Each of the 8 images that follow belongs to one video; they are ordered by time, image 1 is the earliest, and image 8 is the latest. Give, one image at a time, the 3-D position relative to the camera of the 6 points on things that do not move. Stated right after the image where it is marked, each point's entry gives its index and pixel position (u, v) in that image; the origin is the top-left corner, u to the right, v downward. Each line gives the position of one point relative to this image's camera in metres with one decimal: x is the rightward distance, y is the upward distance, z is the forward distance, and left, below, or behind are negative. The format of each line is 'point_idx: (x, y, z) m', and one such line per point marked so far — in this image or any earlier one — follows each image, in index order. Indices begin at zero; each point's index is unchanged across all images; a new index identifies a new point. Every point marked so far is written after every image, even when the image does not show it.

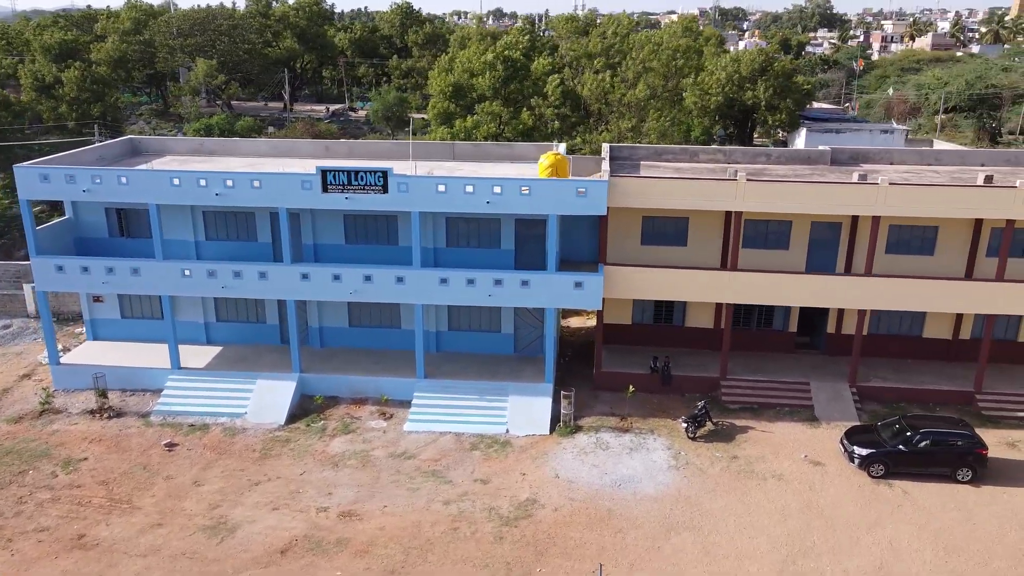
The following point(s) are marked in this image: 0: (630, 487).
0: (+2.7, -4.5, +18.2) m
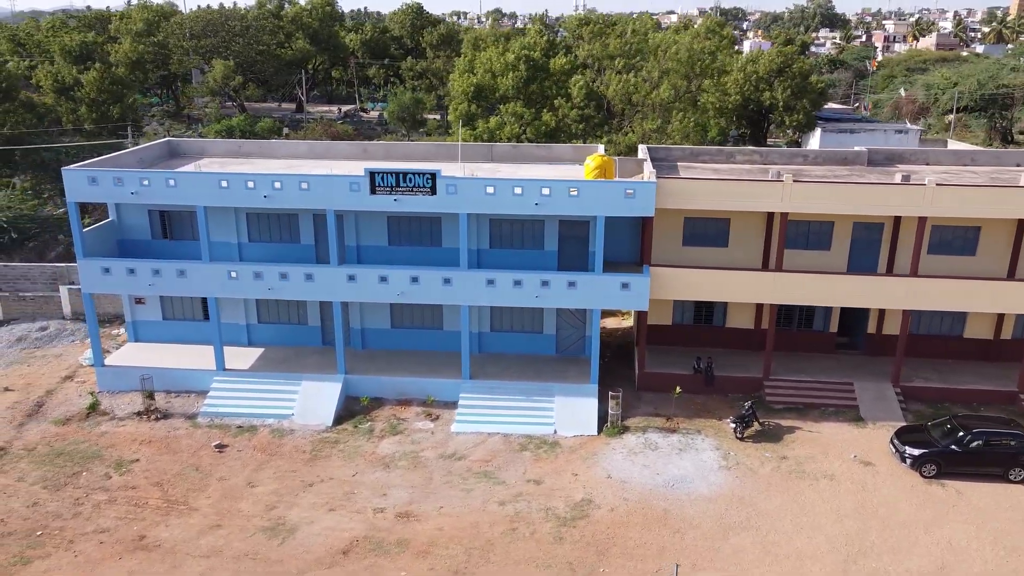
0: (+3.9, -4.6, +18.3) m
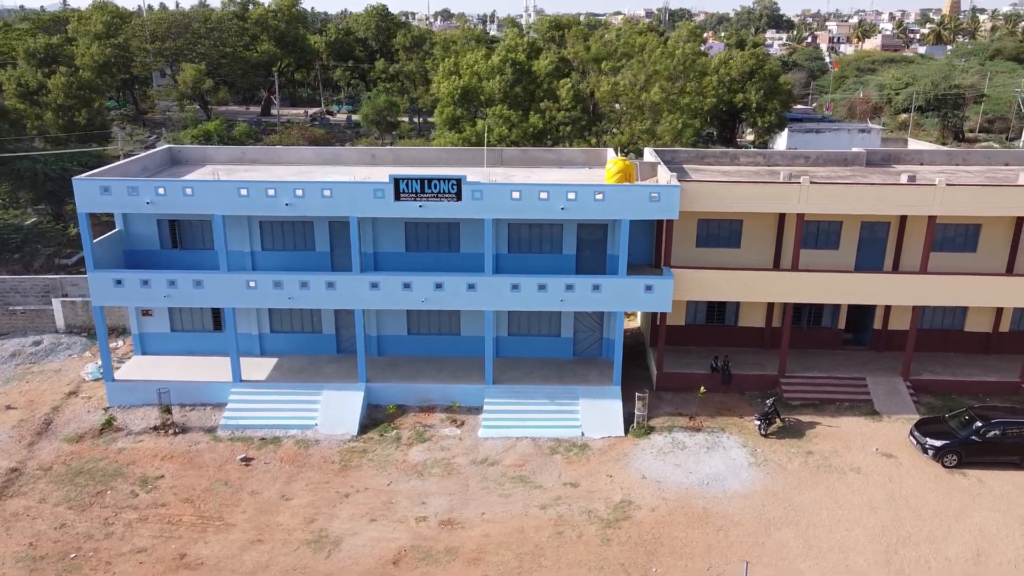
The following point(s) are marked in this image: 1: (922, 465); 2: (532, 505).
0: (+4.8, -4.6, +18.6) m
1: (+10.0, -4.3, +19.3) m
2: (+0.5, -4.9, +17.9) m
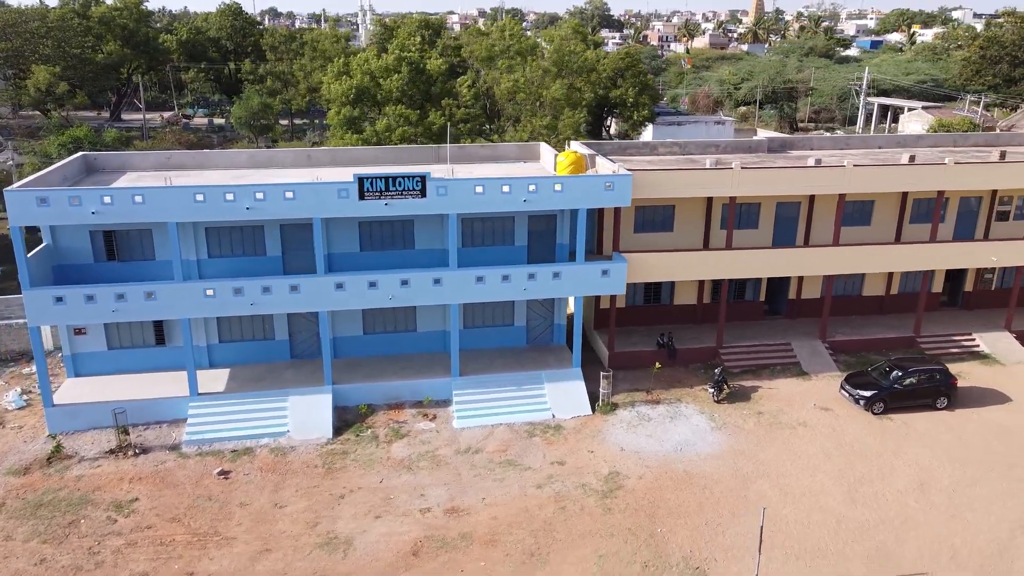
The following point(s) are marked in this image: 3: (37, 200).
0: (+4.5, -4.1, +20.2) m
1: (+9.4, -3.4, +21.8) m
2: (+0.4, -4.6, +18.6) m
3: (-11.1, +2.1, +18.7) m
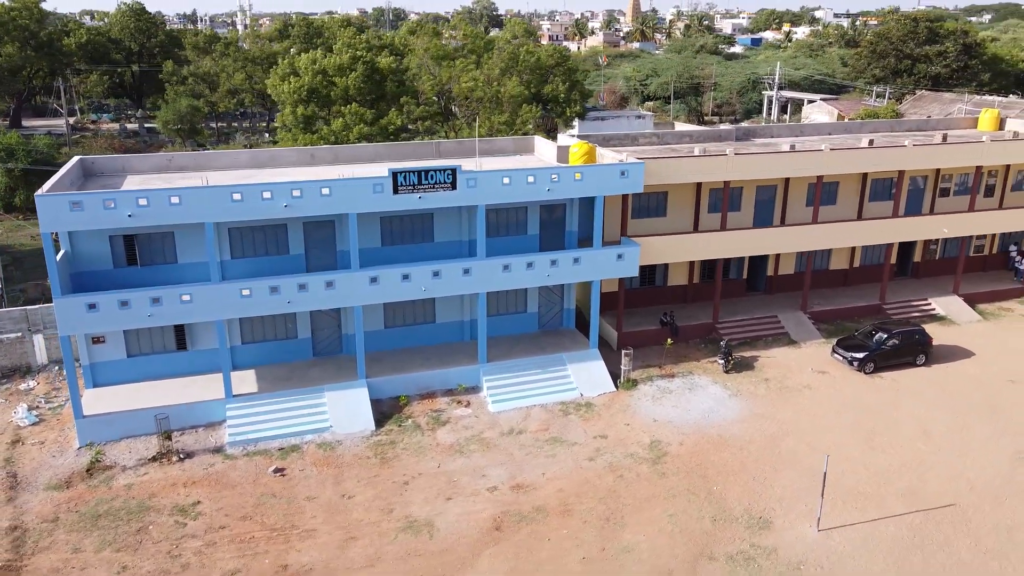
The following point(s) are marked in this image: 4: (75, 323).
0: (+5.5, -3.5, +21.7) m
1: (+10.1, -2.6, +24.0) m
2: (+1.7, -4.2, +19.6) m
3: (-10.1, +1.9, +18.2) m
4: (-10.4, -0.8, +19.0) m
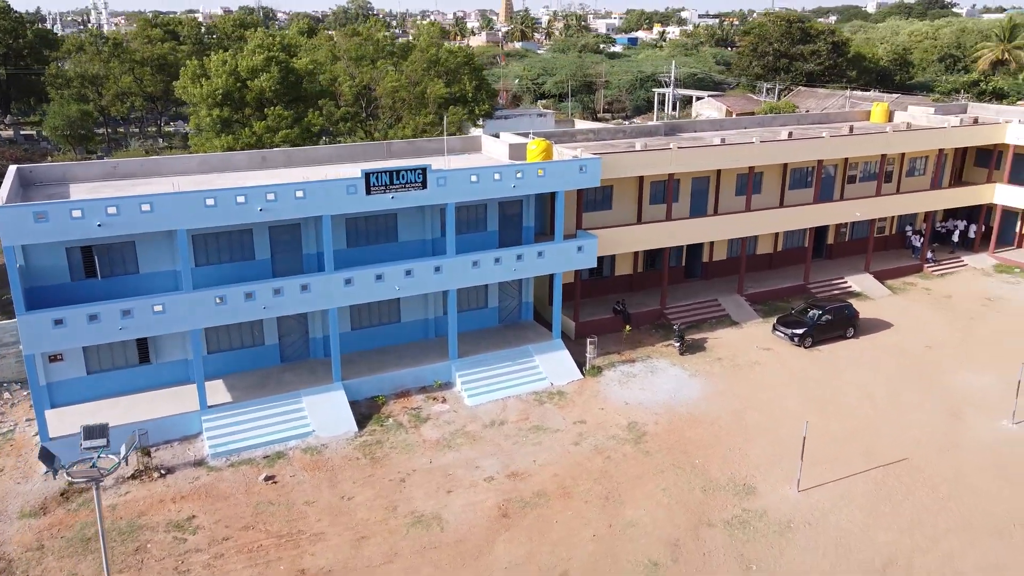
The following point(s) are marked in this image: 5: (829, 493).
0: (+4.9, -3.1, +23.0) m
1: (+9.0, -2.0, +25.9) m
2: (+1.4, -4.0, +20.4) m
3: (-10.3, +1.6, +17.2) m
4: (-10.6, -1.2, +18.0) m
5: (+7.2, -4.7, +18.2) m
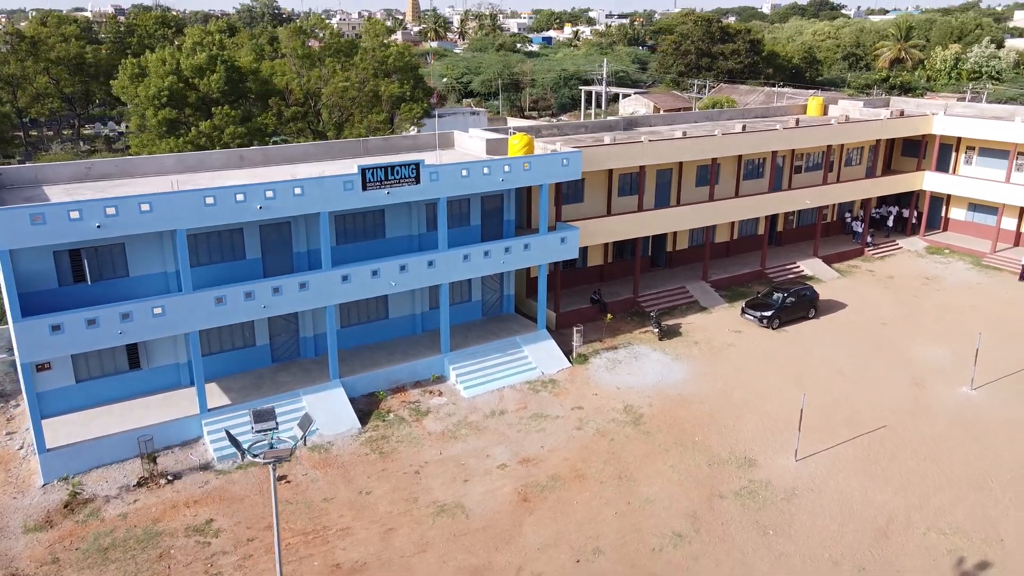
0: (+4.7, -2.7, +23.9) m
1: (+8.4, -1.5, +27.2) m
2: (+1.5, -3.7, +21.0) m
3: (-10.0, +1.5, +16.6) m
4: (-10.3, -1.3, +17.3) m
5: (+7.5, -4.2, +19.4) m
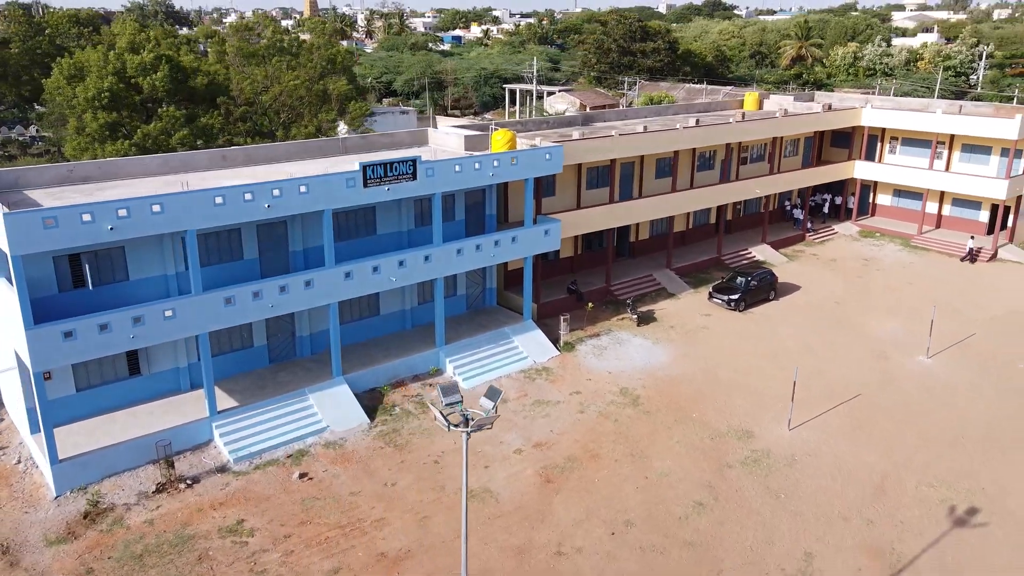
0: (+4.4, -2.3, +25.0) m
1: (+7.8, -0.9, +28.7) m
2: (+1.7, -3.4, +21.7) m
3: (-9.4, +1.4, +16.1) m
4: (-9.7, -1.4, +16.8) m
5: (+7.9, -3.7, +20.9) m
